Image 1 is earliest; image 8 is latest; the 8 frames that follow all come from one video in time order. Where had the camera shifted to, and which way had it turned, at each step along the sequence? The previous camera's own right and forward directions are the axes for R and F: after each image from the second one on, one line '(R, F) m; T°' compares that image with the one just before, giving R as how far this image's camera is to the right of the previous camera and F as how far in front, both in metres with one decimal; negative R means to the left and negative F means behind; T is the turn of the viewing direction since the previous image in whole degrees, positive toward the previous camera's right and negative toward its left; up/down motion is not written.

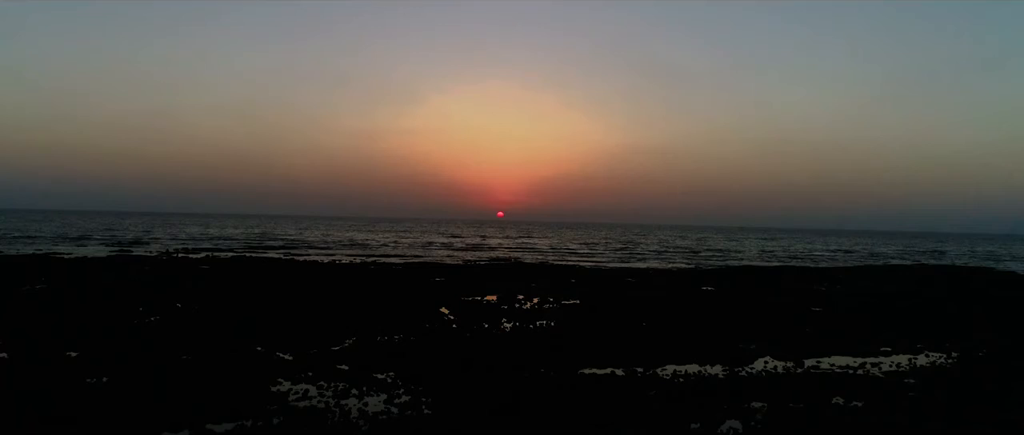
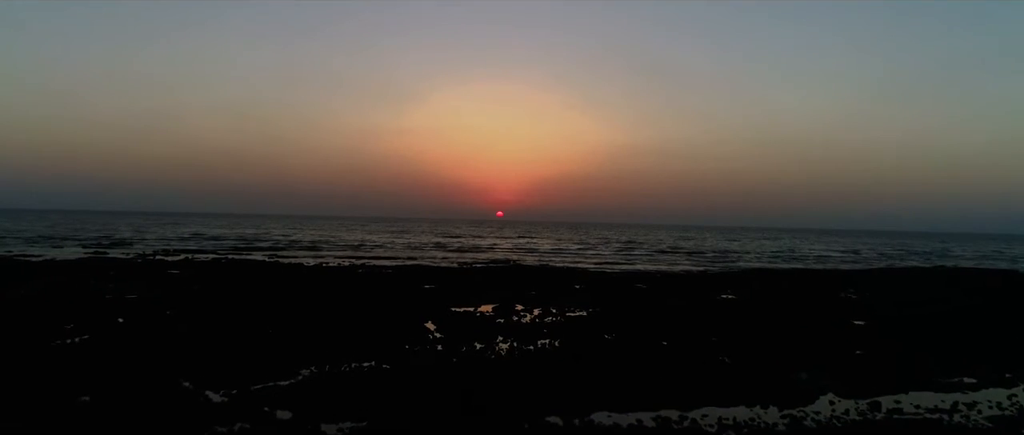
(+0.1, +2.9) m; 0°
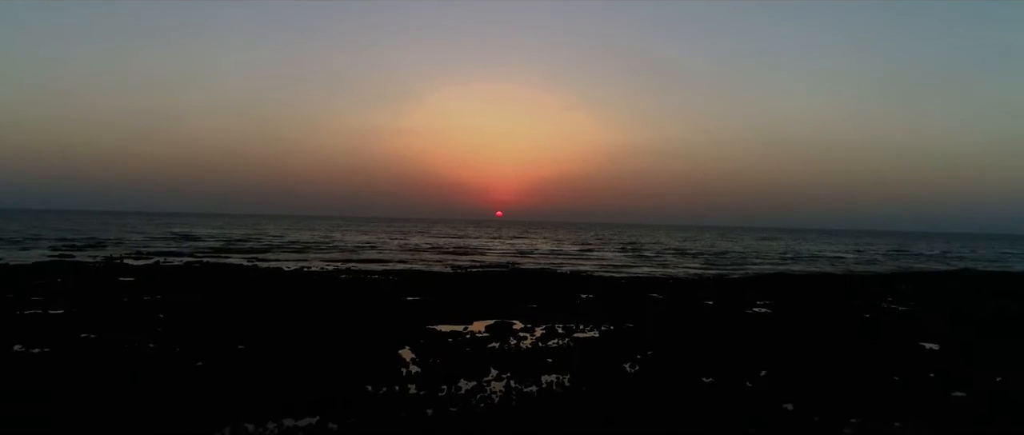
(+0.1, +3.6) m; 0°
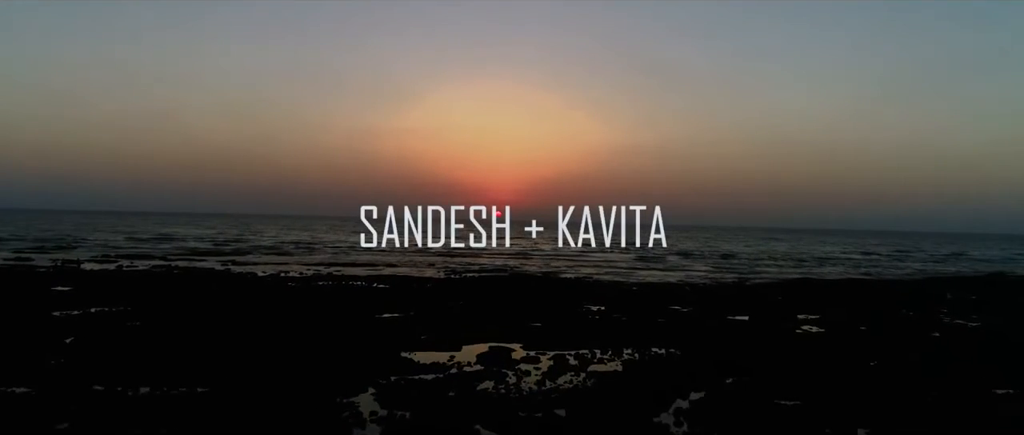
(0.0, +3.9) m; 0°
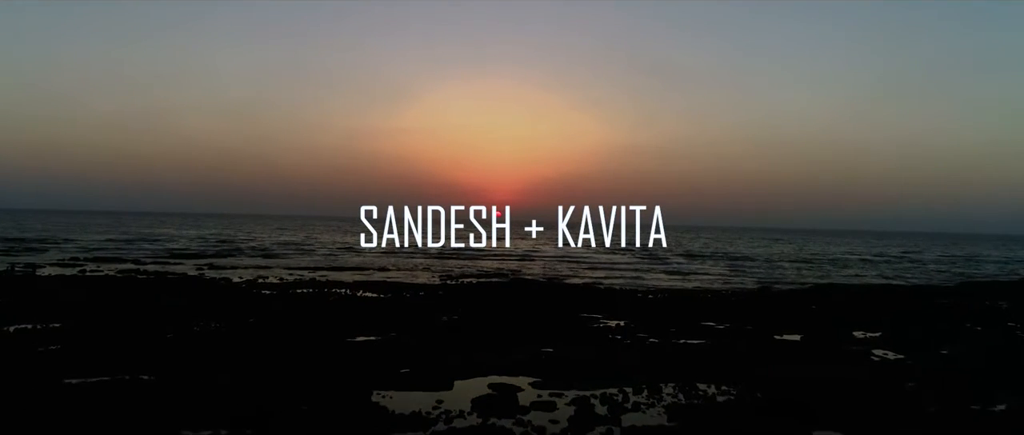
(-0.1, +3.5) m; 0°
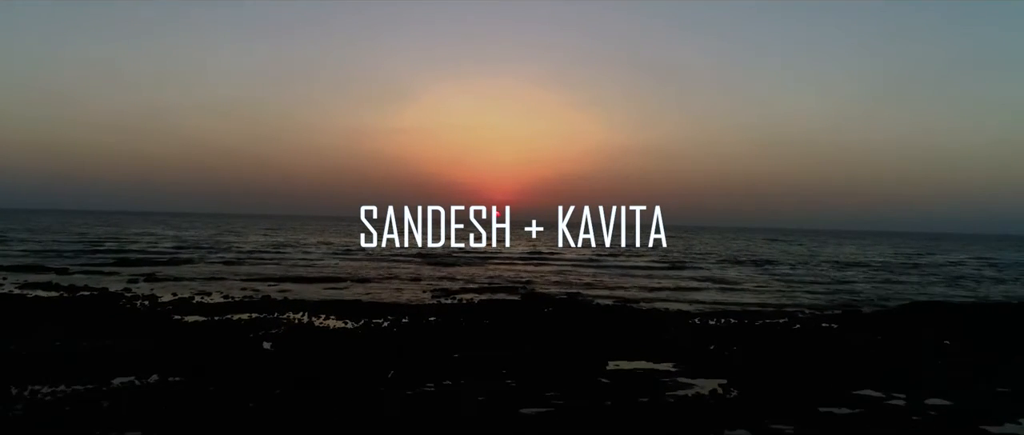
(-0.6, +7.6) m; 0°
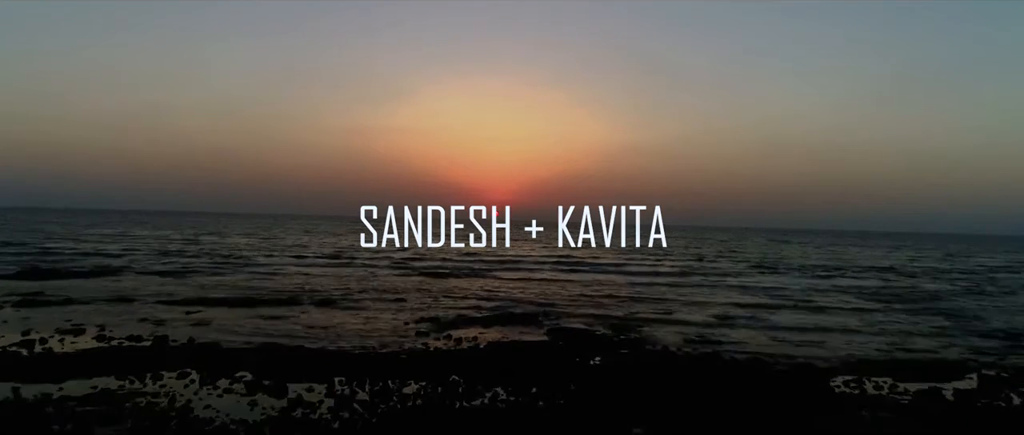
(-0.7, +8.8) m; 0°
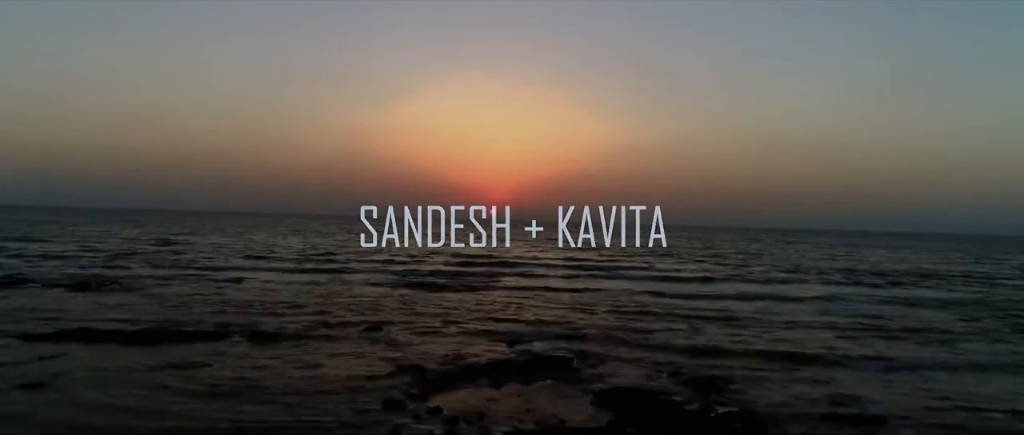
(-0.6, +7.2) m; 0°
